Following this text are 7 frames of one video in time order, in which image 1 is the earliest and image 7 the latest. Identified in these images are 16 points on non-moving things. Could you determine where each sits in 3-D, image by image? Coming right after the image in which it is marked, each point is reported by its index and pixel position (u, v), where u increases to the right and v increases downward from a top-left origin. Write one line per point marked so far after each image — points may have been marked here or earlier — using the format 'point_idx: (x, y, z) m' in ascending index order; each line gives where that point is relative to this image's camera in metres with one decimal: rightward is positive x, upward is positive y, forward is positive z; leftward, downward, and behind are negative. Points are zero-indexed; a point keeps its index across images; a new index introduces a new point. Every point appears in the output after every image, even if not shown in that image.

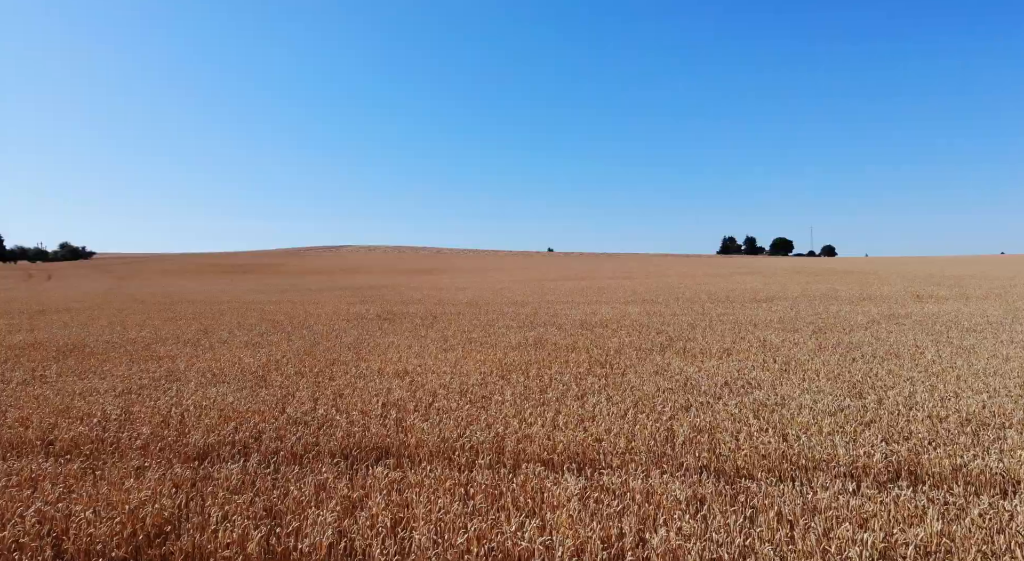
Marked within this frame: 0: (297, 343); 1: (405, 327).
0: (-4.4, -1.3, +11.3) m
1: (-2.8, -1.2, +14.3) m
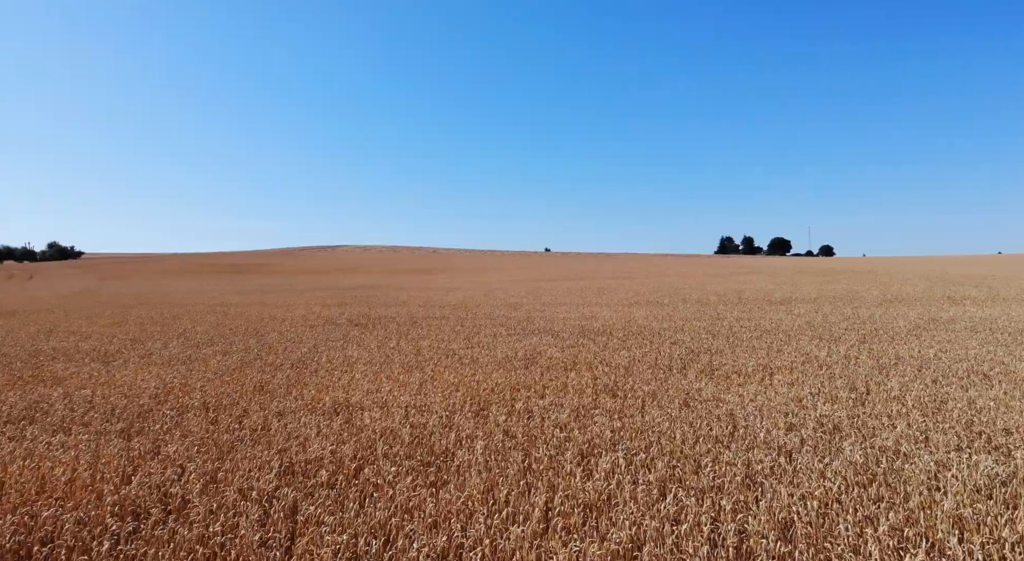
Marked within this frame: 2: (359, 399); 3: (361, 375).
0: (-4.7, -1.3, +9.2) m
1: (-3.1, -1.2, +12.2) m
2: (-1.7, -1.3, +6.1) m
3: (-2.0, -1.3, +7.5) m
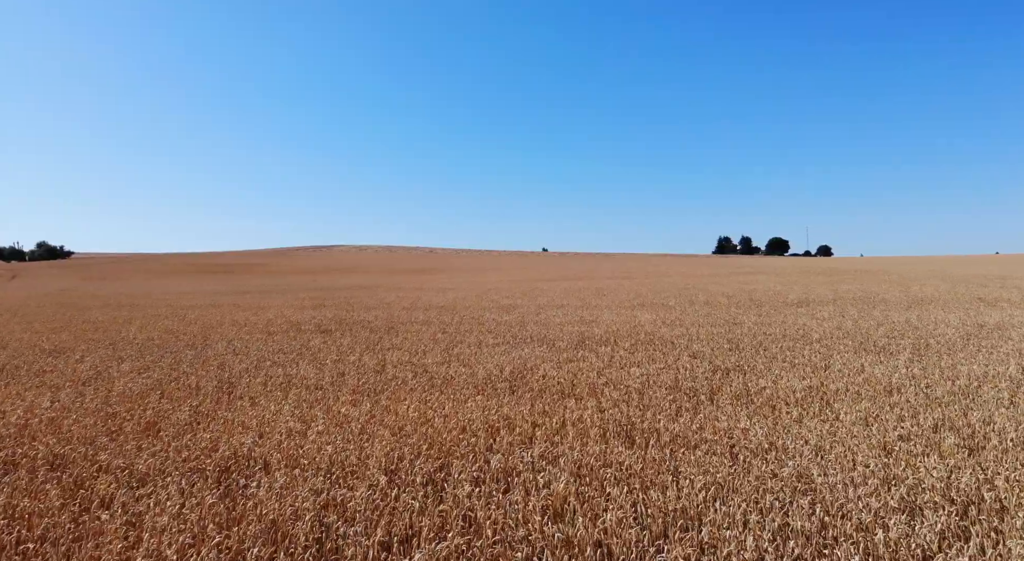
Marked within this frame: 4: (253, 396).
0: (-4.9, -1.3, +7.4) m
1: (-3.3, -1.2, +10.4) m
2: (-1.9, -1.3, +4.3) m
3: (-2.2, -1.3, +5.7) m
4: (-2.9, -1.3, +6.2) m
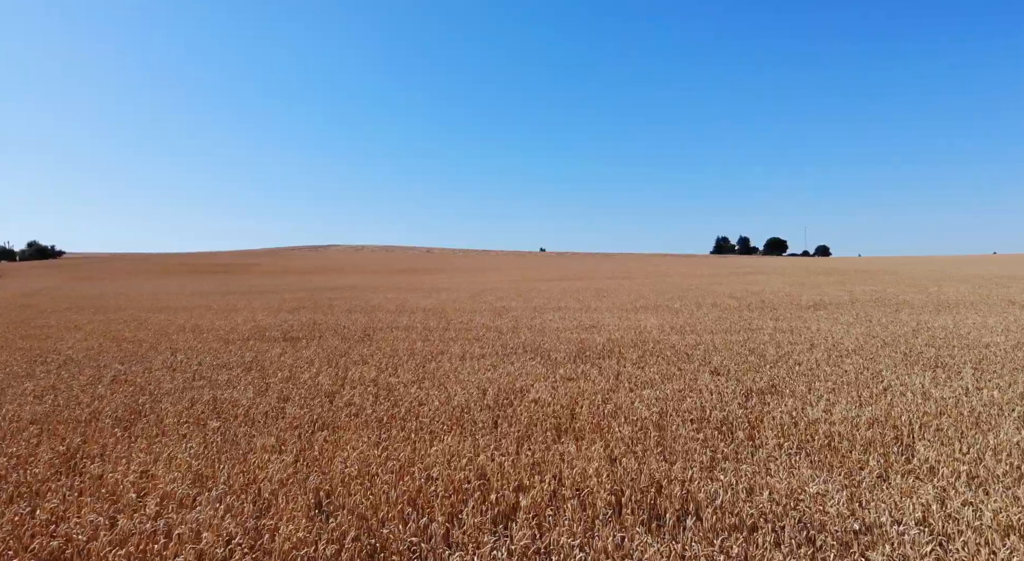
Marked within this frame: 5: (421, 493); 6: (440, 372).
0: (-5.0, -1.3, +5.9) m
1: (-3.4, -1.2, +8.9) m
2: (-2.1, -1.3, +2.9) m
3: (-2.4, -1.3, +4.2) m
4: (-3.1, -1.3, +4.8) m
5: (-0.6, -1.3, +3.5) m
6: (-1.0, -1.2, +7.5) m
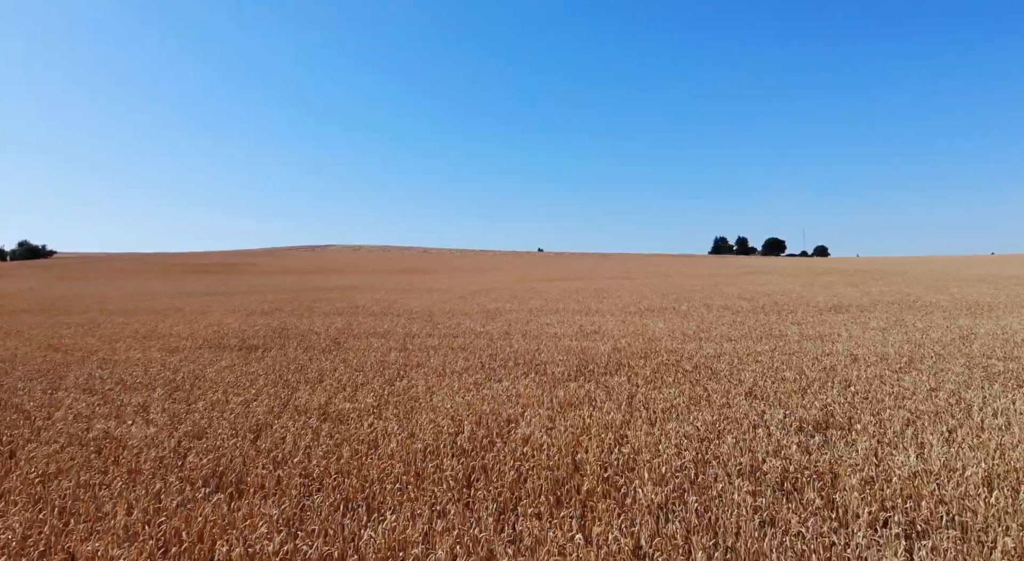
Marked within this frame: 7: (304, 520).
0: (-5.2, -1.3, +4.5) m
1: (-3.6, -1.2, +7.4) m
2: (-2.2, -1.3, +1.4) m
3: (-2.6, -1.3, +2.7) m
4: (-3.2, -1.3, +3.3) m
5: (-0.7, -1.3, +2.0) m
6: (-1.1, -1.2, +6.0) m
7: (-1.2, -1.3, +3.1) m
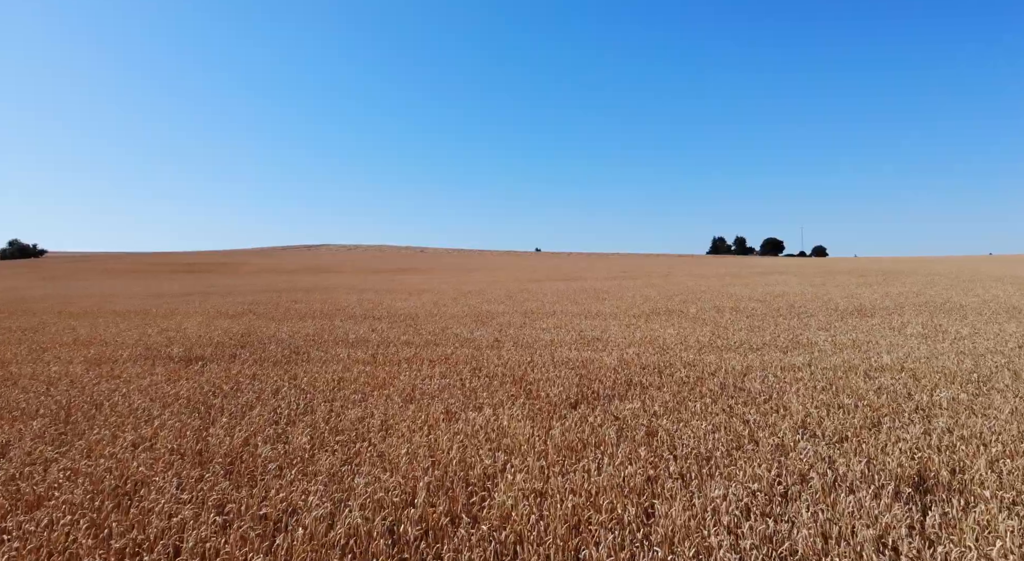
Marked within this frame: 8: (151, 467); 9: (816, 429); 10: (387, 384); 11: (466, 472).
0: (-5.3, -1.3, +3.0) m
1: (-3.7, -1.2, +6.0) m
2: (-2.4, -1.3, -0.1) m
3: (-2.7, -1.3, +1.3) m
4: (-3.4, -1.3, +1.8) m
5: (-0.9, -1.3, +0.6) m
6: (-1.3, -1.2, +4.6) m
7: (-1.3, -1.3, +1.6) m
8: (-2.5, -1.3, +3.9) m
9: (+2.6, -1.3, +4.6) m
10: (-1.4, -1.2, +6.3) m
11: (-0.3, -1.3, +3.7) m
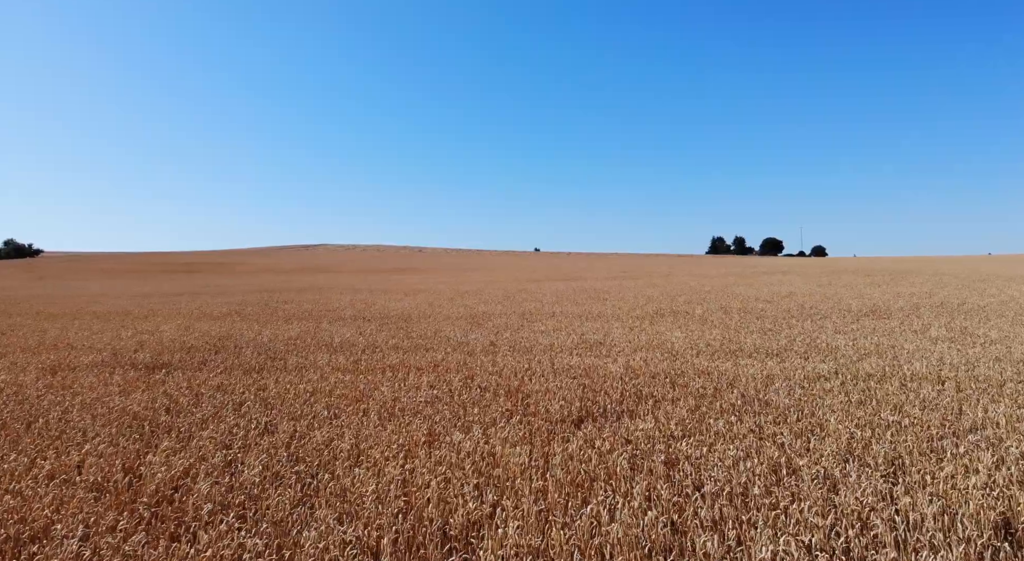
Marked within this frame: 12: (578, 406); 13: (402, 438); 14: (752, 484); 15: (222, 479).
0: (-5.4, -1.3, +2.3) m
1: (-3.8, -1.2, +5.3) m
2: (-2.4, -1.3, -0.8) m
3: (-2.8, -1.3, +0.6) m
4: (-3.4, -1.3, +1.1) m
5: (-0.9, -1.3, -0.2) m
6: (-1.3, -1.2, +3.9) m
7: (-1.4, -1.3, +0.9) m
8: (-2.5, -1.3, +3.2) m
9: (+2.5, -1.3, +3.9) m
10: (-1.5, -1.2, +5.5) m
11: (-0.3, -1.3, +2.9) m
12: (+0.7, -1.2, +5.2) m
13: (-0.8, -1.2, +4.3) m
14: (+1.5, -1.3, +3.4) m
15: (-1.8, -1.3, +3.5) m
